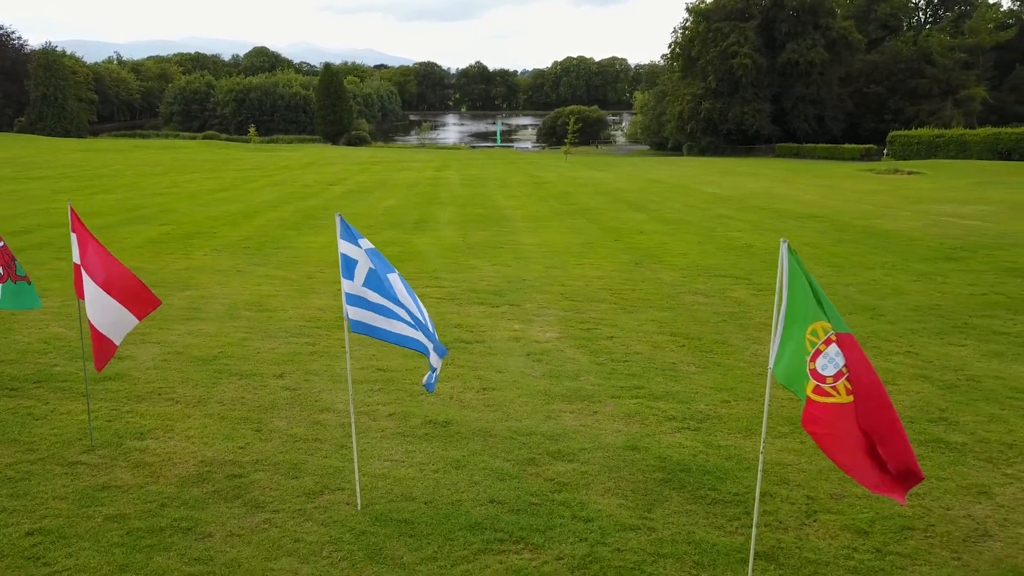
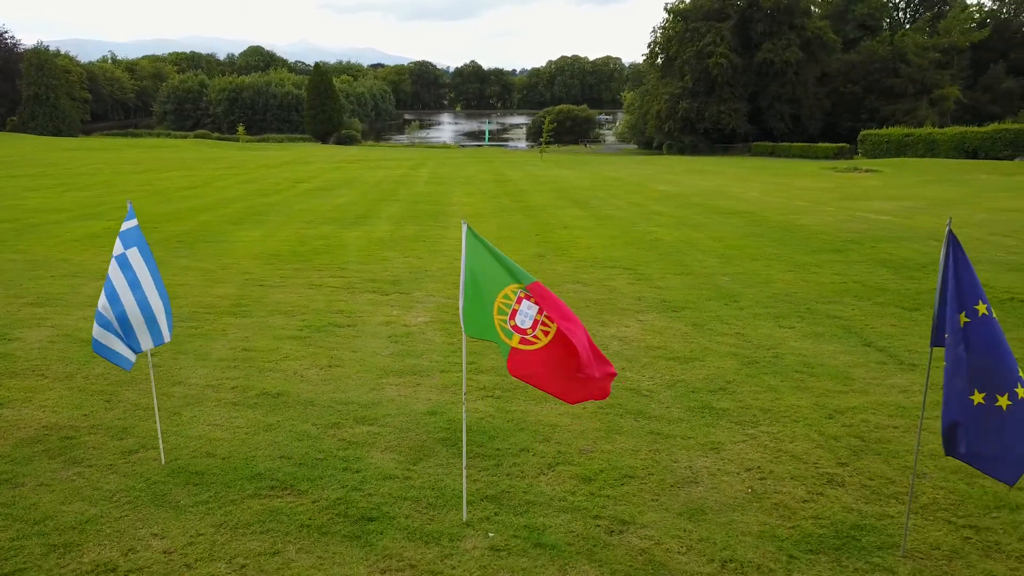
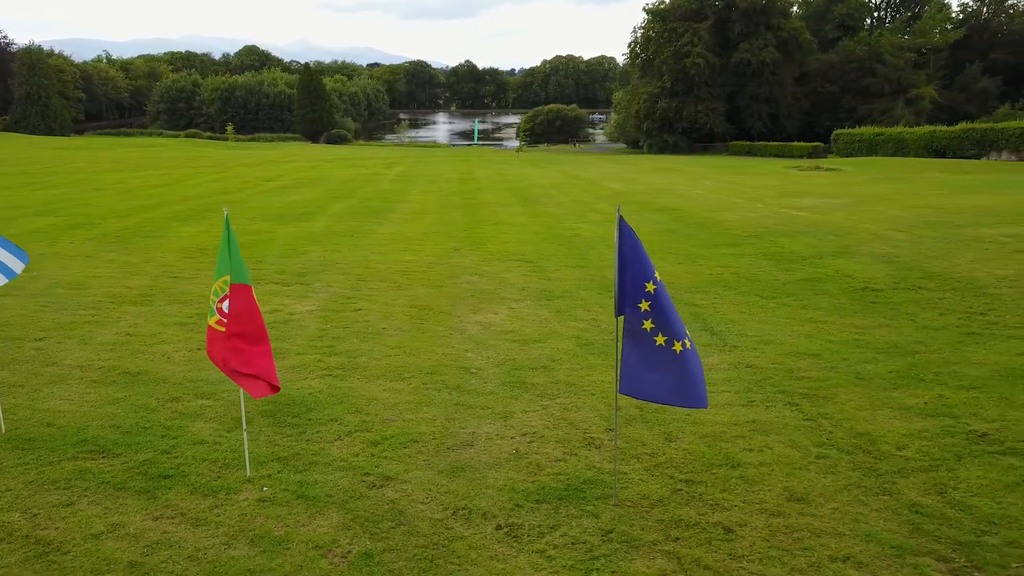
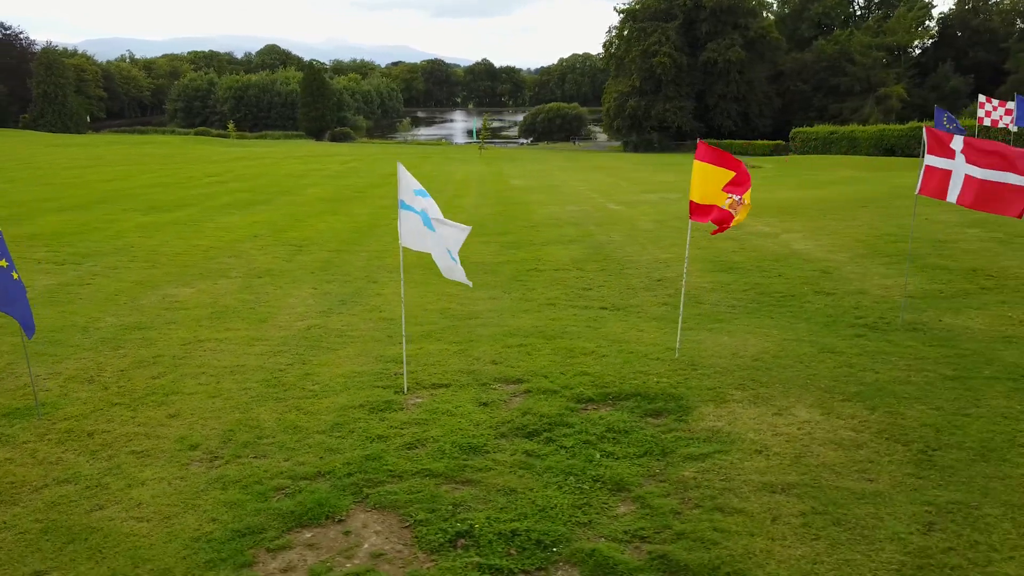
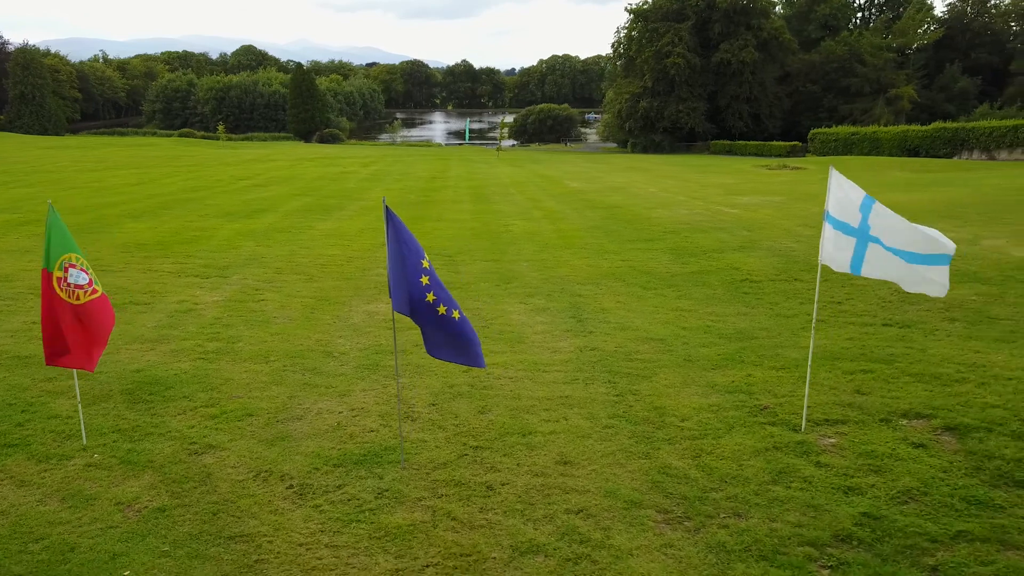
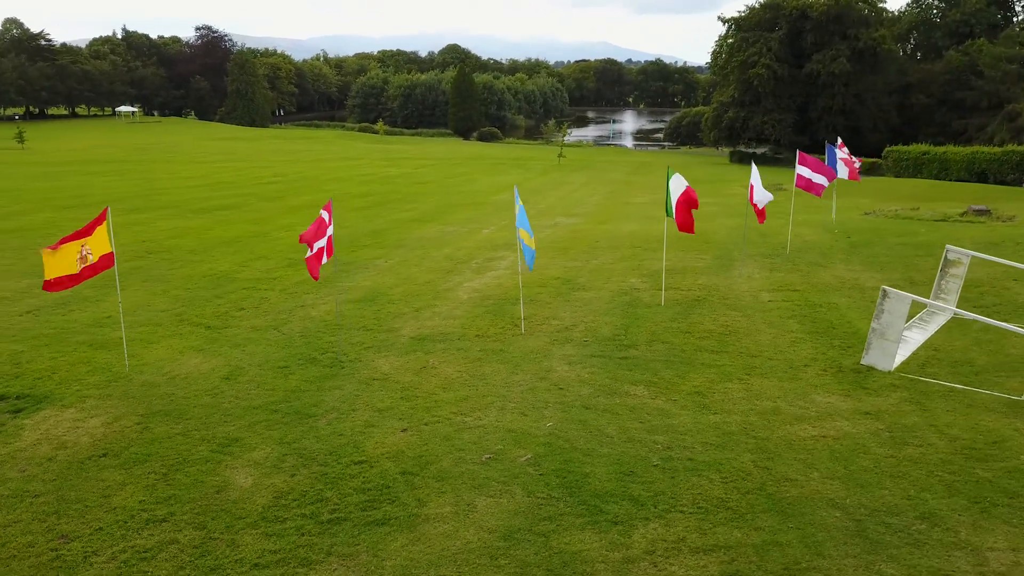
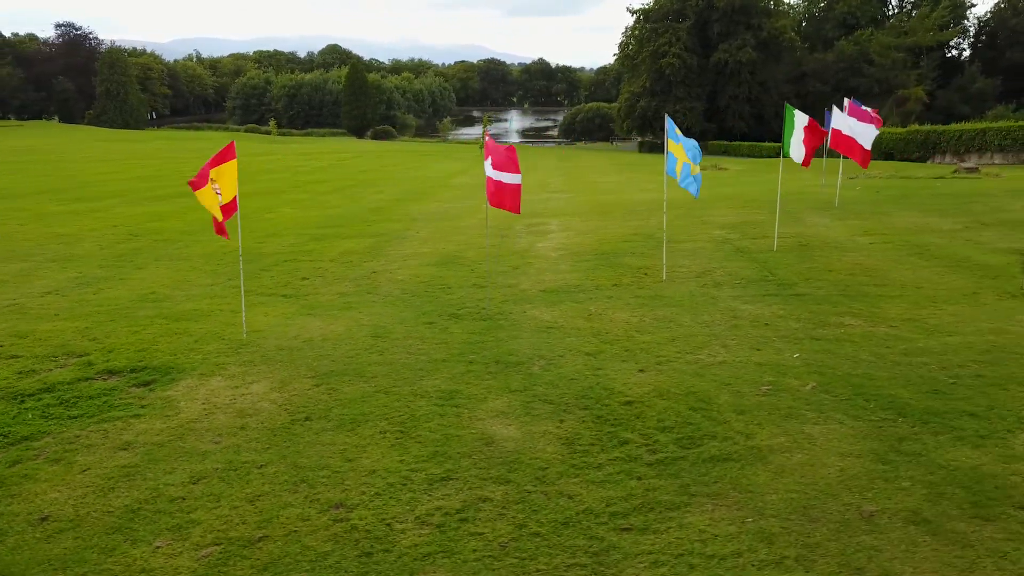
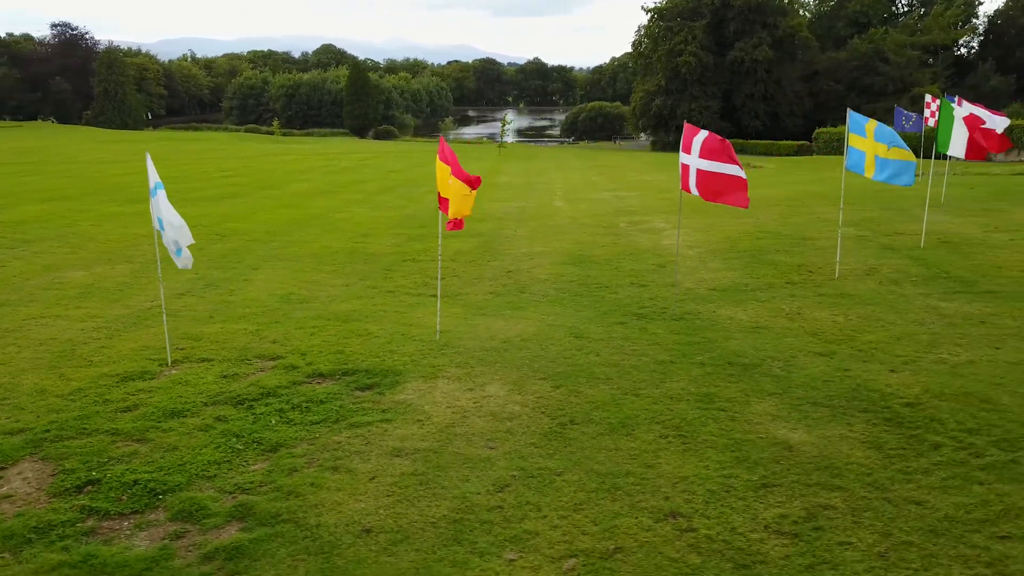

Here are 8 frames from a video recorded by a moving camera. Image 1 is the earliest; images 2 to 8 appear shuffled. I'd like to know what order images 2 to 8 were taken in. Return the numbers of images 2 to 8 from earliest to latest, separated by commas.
2, 3, 5, 4, 8, 7, 6
